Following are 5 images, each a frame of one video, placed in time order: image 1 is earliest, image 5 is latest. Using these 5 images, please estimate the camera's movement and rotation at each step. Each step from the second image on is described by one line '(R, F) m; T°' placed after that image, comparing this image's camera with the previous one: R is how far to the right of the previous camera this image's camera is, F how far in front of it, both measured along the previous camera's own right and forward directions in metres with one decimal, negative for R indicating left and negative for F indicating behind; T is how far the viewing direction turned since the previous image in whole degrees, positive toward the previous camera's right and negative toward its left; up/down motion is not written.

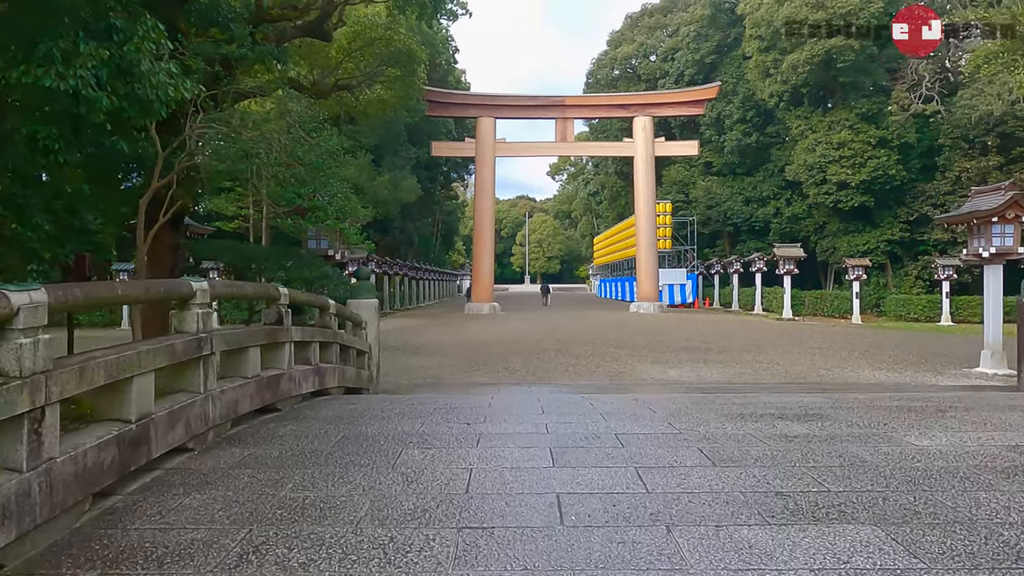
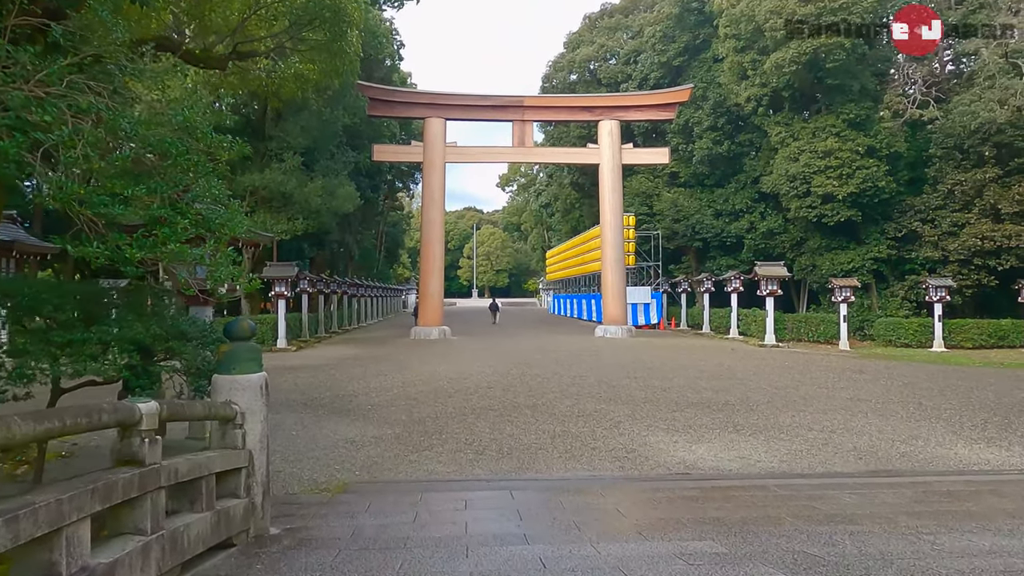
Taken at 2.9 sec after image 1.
(-0.2, +2.7) m; +4°
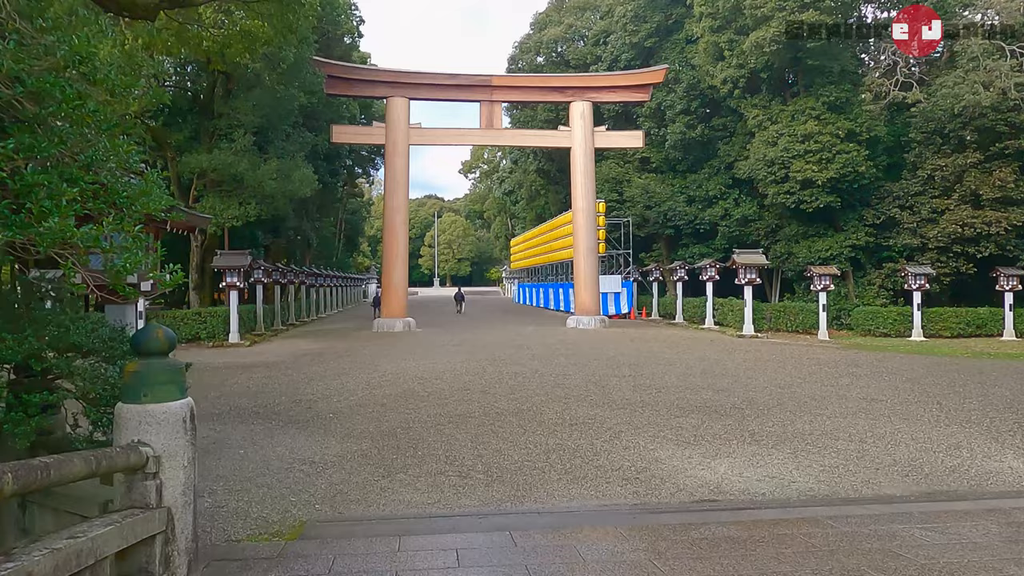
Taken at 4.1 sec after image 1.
(-0.2, +1.0) m; +3°
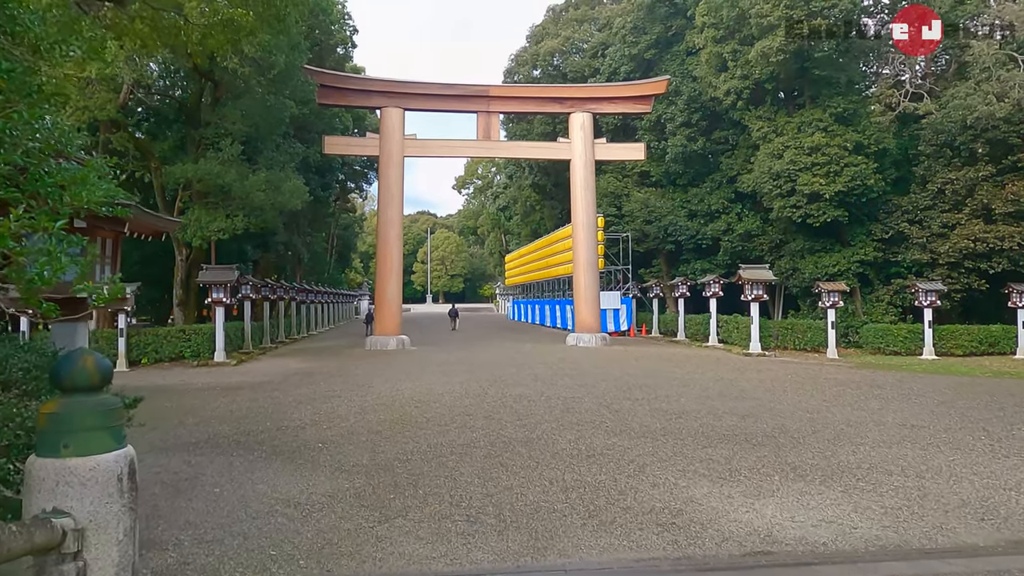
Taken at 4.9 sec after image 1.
(-0.2, +0.7) m; +1°
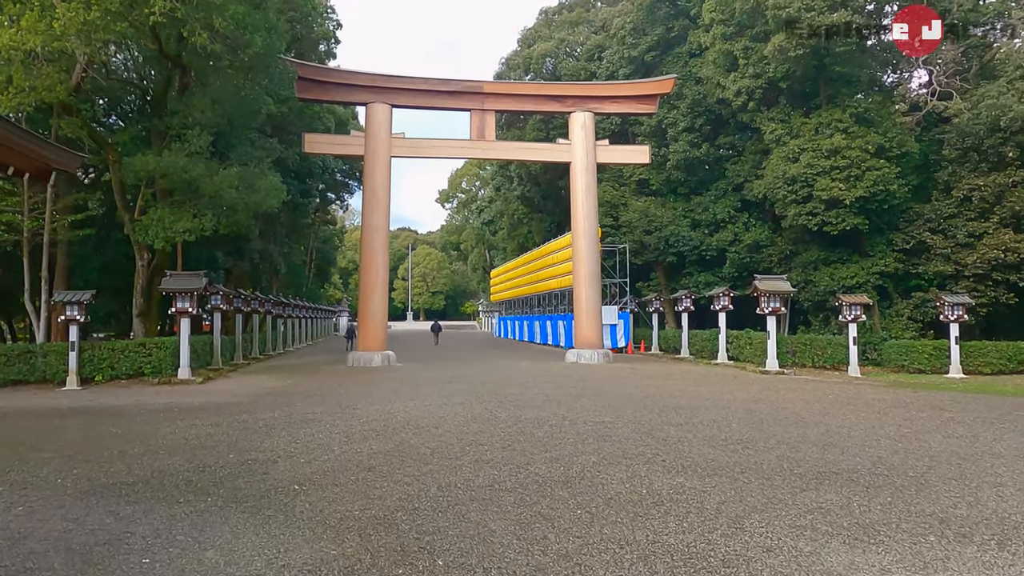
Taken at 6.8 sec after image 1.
(-0.4, +1.6) m; +2°
